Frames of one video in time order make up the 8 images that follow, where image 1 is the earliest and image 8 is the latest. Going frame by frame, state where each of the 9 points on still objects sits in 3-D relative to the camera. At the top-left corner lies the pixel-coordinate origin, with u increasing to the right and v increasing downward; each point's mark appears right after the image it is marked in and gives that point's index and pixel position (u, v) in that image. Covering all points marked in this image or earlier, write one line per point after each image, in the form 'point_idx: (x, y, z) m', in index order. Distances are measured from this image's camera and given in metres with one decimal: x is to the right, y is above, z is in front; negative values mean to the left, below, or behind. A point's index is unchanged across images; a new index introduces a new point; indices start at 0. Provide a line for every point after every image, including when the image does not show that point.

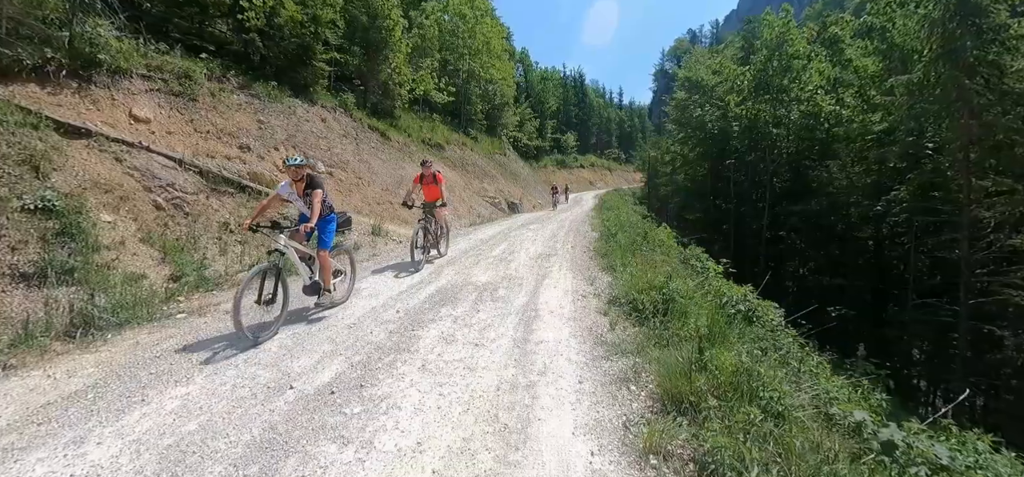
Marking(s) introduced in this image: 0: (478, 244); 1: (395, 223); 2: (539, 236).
0: (-1.0, -0.2, +11.4) m
1: (-4.3, +0.6, +14.7) m
2: (+0.8, +0.1, +12.6) m
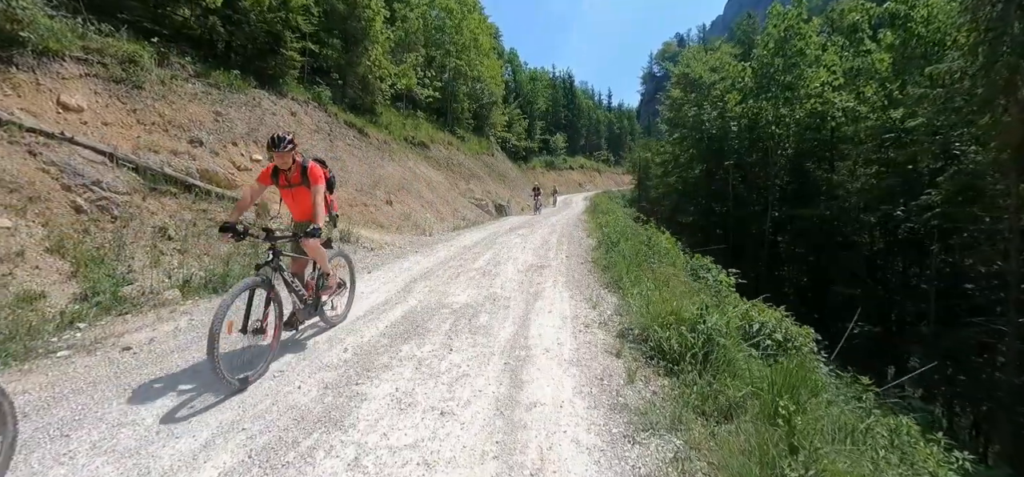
0: (-1.4, -0.4, +10.0) m
1: (-4.7, +0.3, +13.2) m
2: (+0.4, -0.1, +11.2) m
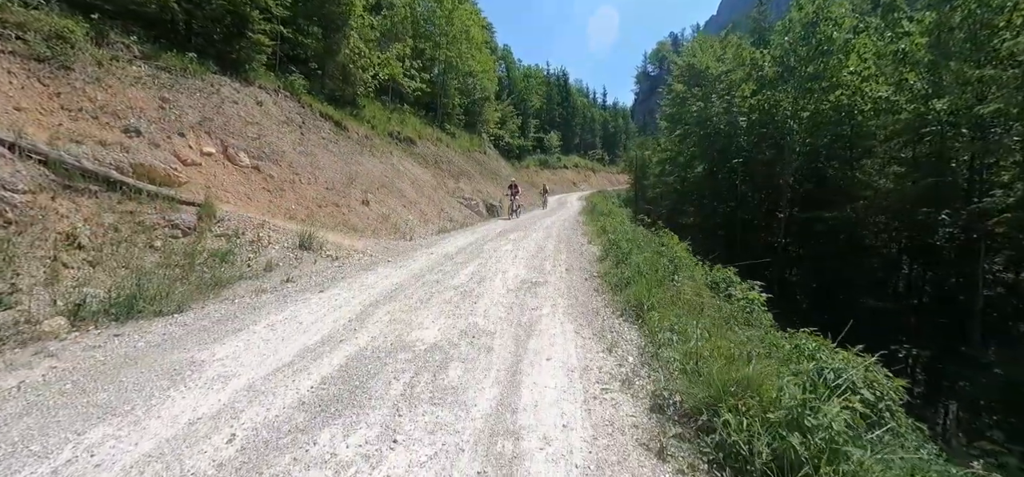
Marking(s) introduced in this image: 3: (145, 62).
0: (-1.6, -0.5, +8.4) m
1: (-5.0, +0.2, +11.5) m
2: (+0.2, -0.3, +9.7) m
3: (-11.5, +5.5, +12.4) m
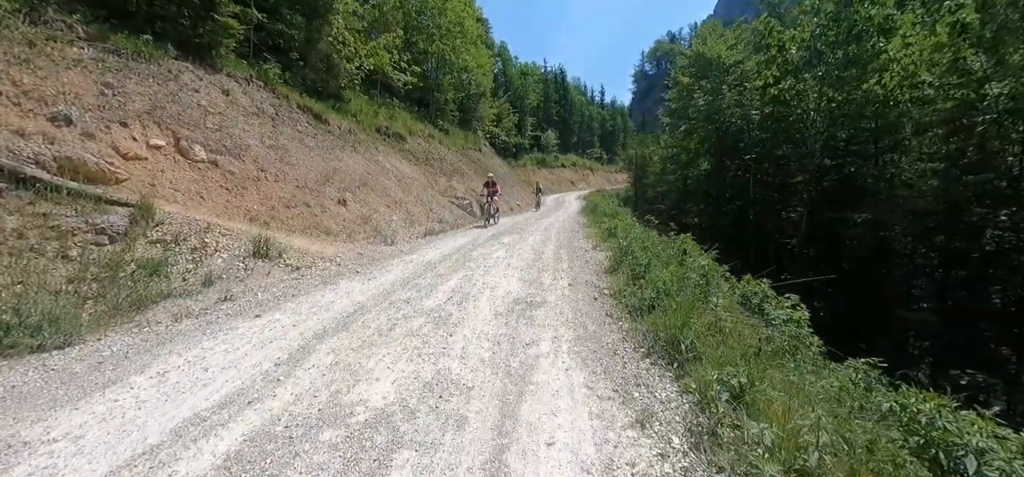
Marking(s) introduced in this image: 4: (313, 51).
0: (-1.8, -0.7, +7.0) m
1: (-5.2, +0.1, +10.1) m
2: (0.0, -0.4, +8.3) m
3: (-11.7, +5.4, +10.9) m
4: (-9.9, +9.3, +19.6) m
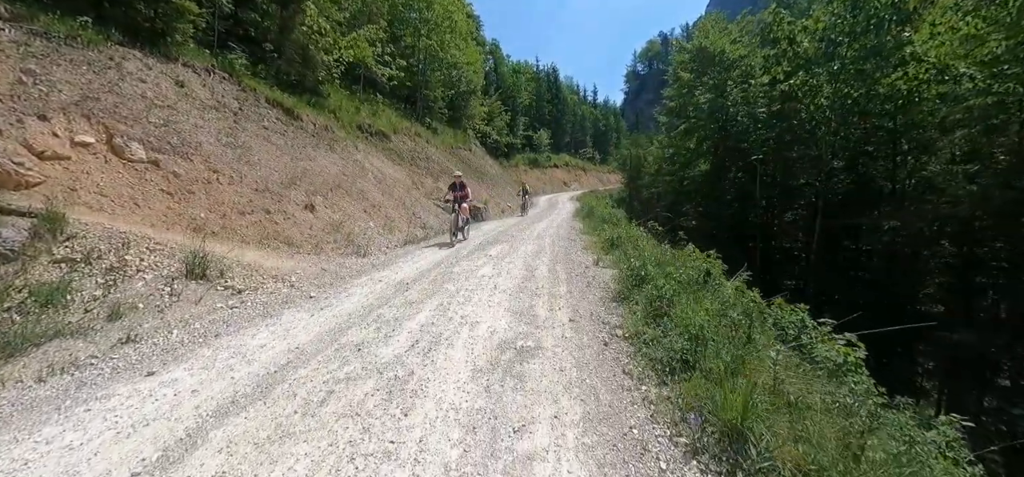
0: (-1.9, -0.9, +5.7) m
1: (-5.4, -0.2, +8.7) m
2: (-0.2, -0.7, +7.0) m
3: (-11.9, +5.1, +9.4) m
4: (-10.3, +9.0, +18.1) m
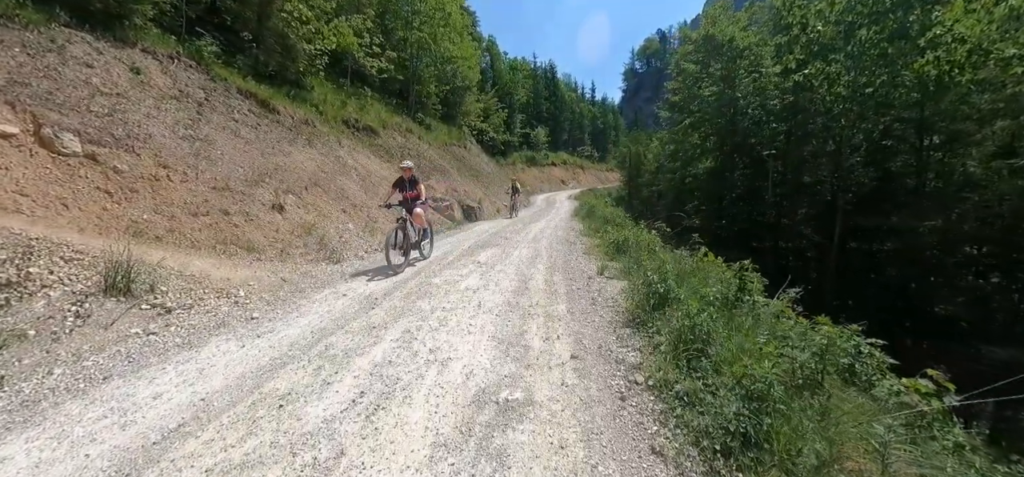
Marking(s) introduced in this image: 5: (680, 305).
0: (-2.1, -1.0, +4.6) m
1: (-5.6, -0.3, +7.6) m
2: (-0.4, -0.8, +5.9) m
3: (-12.1, +5.0, +8.2) m
4: (-10.5, +8.9, +16.9) m
5: (+1.7, -0.7, +4.1) m
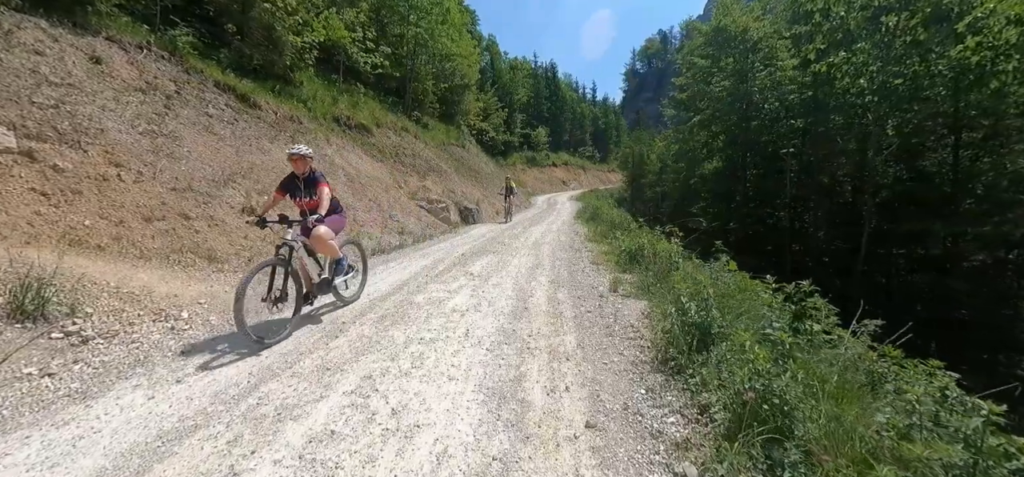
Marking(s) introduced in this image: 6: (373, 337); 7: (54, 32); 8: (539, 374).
0: (-2.1, -1.2, +3.6) m
1: (-5.7, -0.5, +6.6) m
2: (-0.4, -0.9, +4.9) m
3: (-12.2, +4.8, +7.2) m
4: (-10.6, +8.7, +16.0) m
5: (+1.7, -0.8, +3.1) m
6: (-1.4, -1.0, +4.2) m
7: (-10.9, +4.9, +9.5) m
8: (+0.3, -1.1, +3.3) m
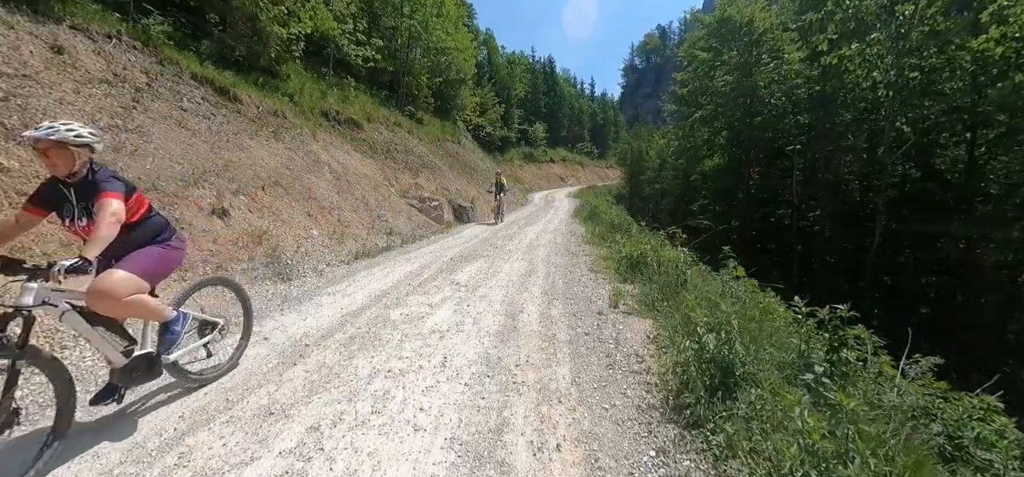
0: (-2.3, -1.3, +3.0) m
1: (-5.8, -0.6, +6.0) m
2: (-0.6, -1.0, +4.3) m
3: (-12.3, +4.7, +6.5) m
4: (-10.8, +8.7, +15.2) m
5: (+1.5, -1.0, +2.5) m
6: (-1.6, -1.1, +3.6) m
7: (-11.1, +4.9, +8.8) m
8: (+0.1, -1.2, +2.8) m
